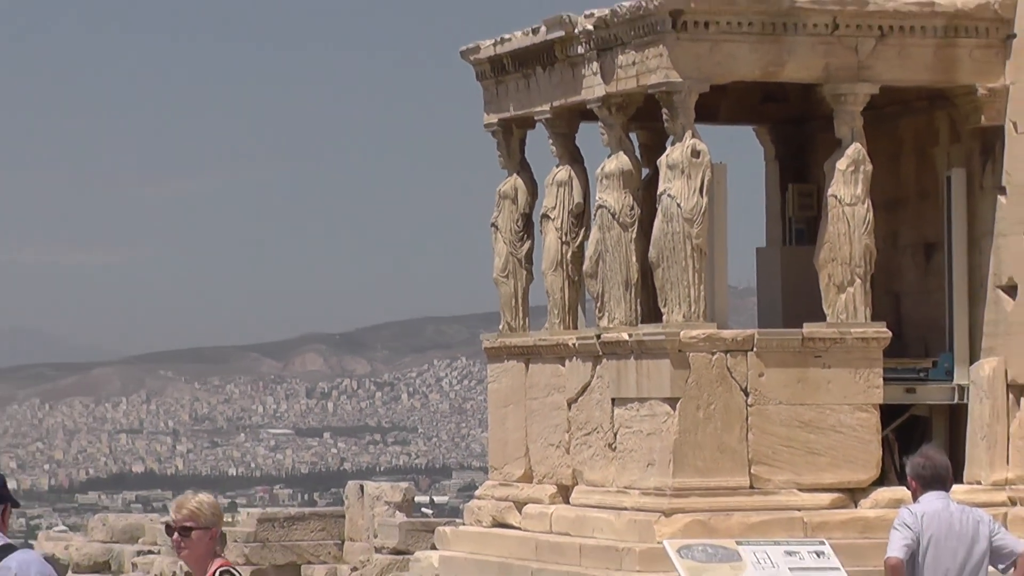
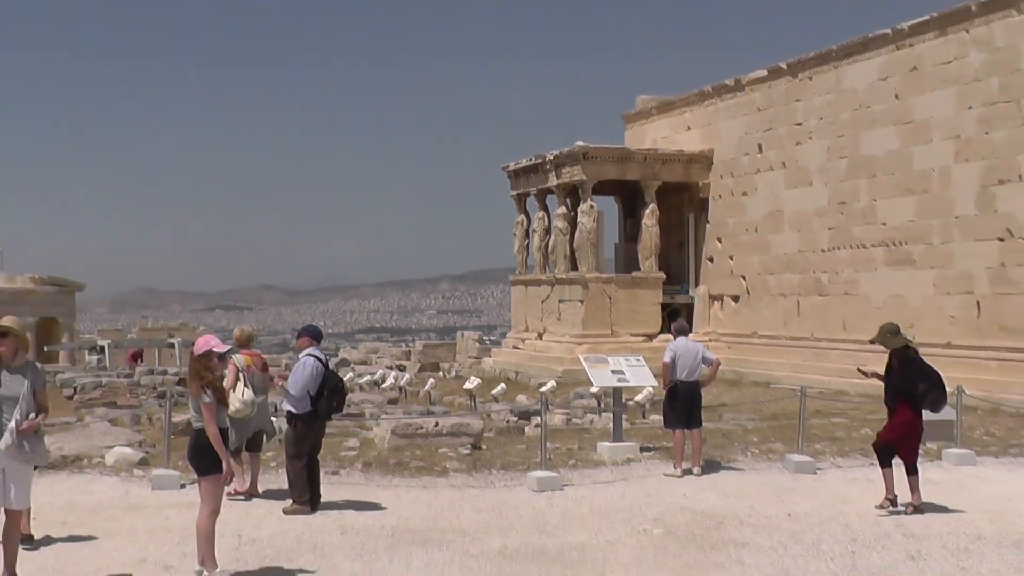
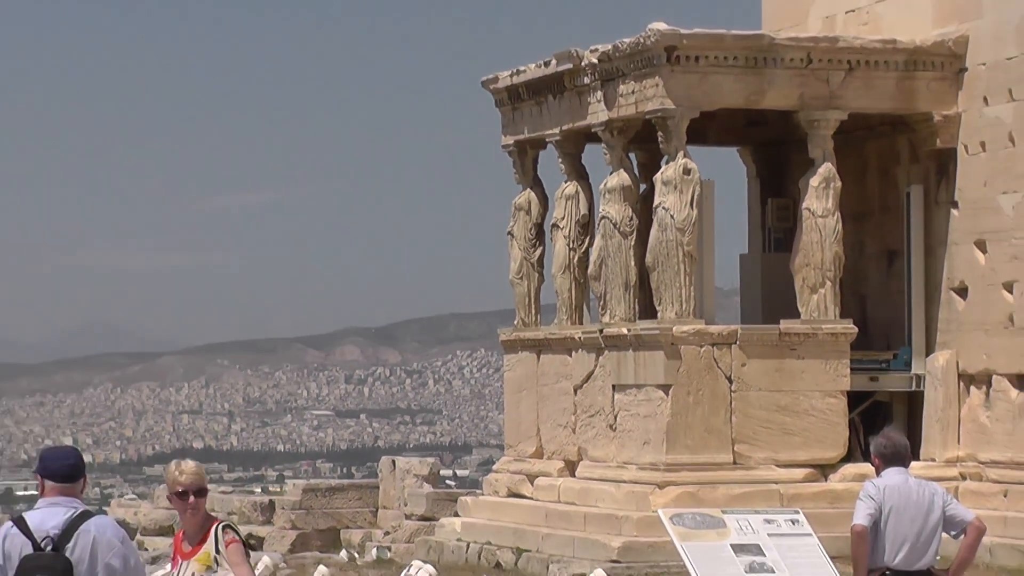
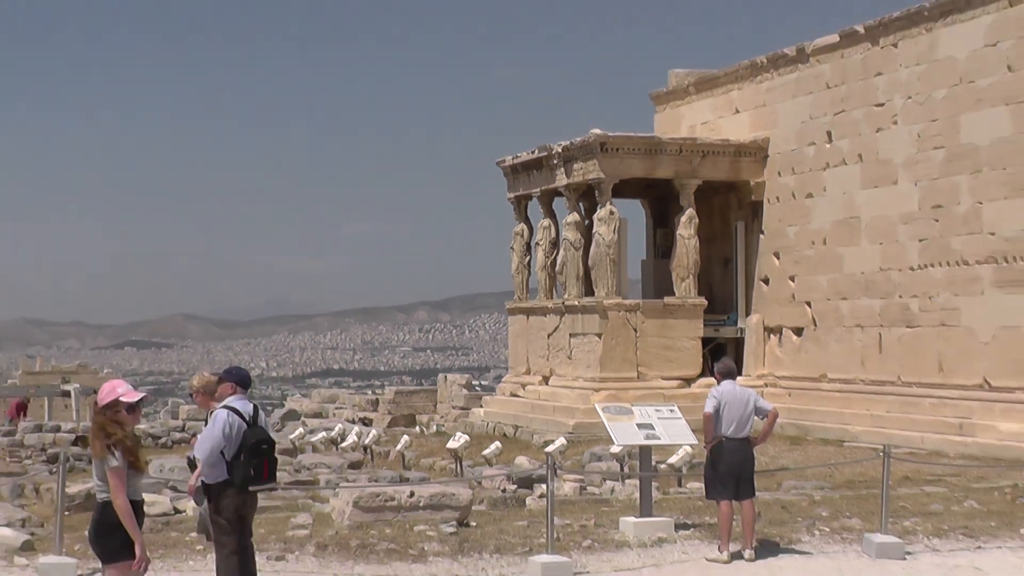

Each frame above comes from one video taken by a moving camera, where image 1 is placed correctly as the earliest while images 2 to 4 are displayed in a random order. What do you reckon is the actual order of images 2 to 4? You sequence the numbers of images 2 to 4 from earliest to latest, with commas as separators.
3, 4, 2
